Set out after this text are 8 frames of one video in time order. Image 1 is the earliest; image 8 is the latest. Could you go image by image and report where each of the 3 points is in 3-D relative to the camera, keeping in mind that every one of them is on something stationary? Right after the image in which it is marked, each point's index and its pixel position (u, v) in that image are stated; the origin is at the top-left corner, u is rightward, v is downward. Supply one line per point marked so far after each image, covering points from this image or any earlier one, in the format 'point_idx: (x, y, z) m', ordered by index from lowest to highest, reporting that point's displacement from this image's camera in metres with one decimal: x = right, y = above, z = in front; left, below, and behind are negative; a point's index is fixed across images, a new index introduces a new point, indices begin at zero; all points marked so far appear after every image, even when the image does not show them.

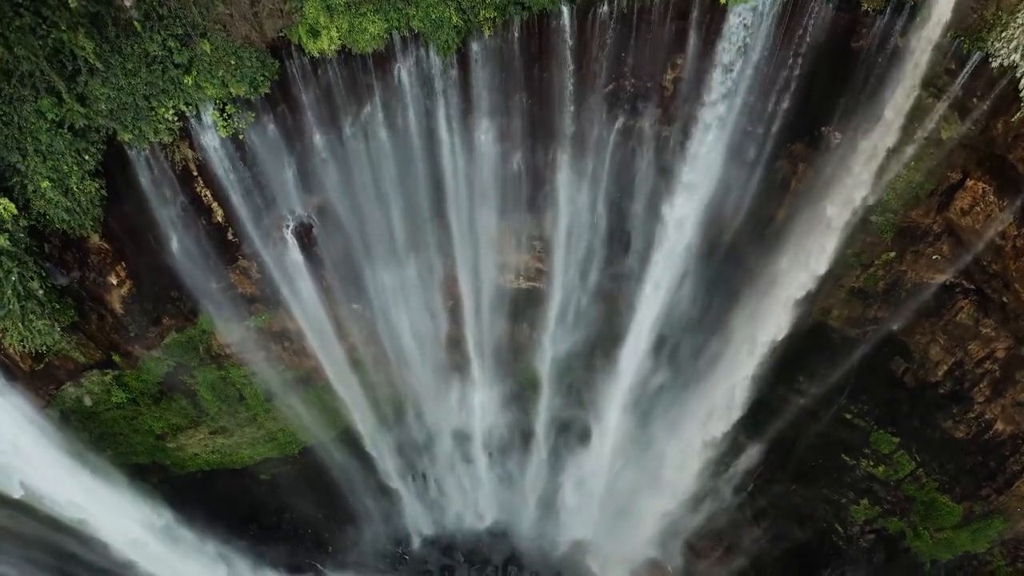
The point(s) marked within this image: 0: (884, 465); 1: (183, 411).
0: (+6.4, -3.2, +11.4) m
1: (-5.7, -2.1, +11.4) m
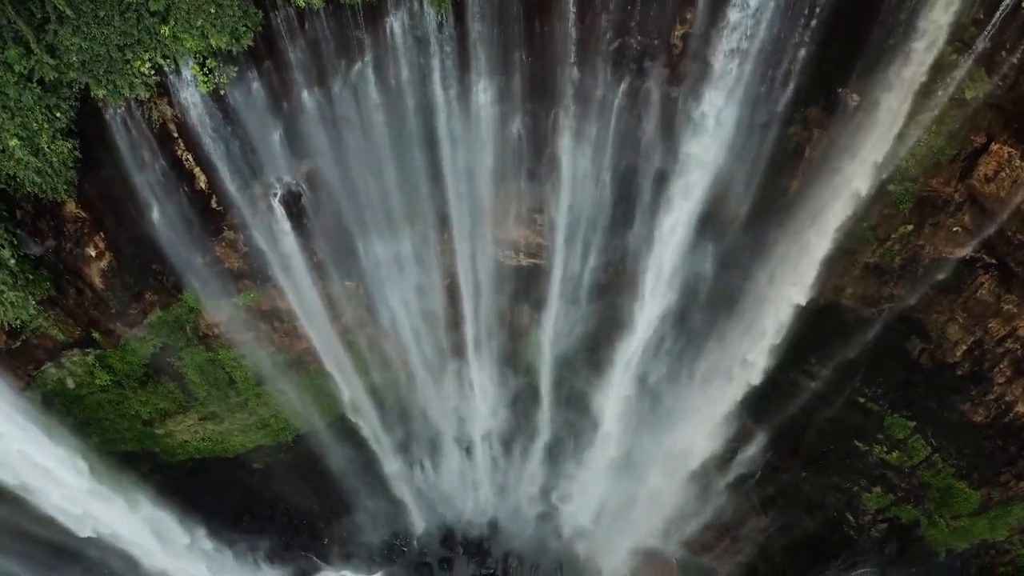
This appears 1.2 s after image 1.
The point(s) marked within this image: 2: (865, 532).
0: (+6.4, -2.8, +11.0) m
1: (-5.7, -1.8, +10.9) m
2: (+6.3, -4.4, +11.8) m
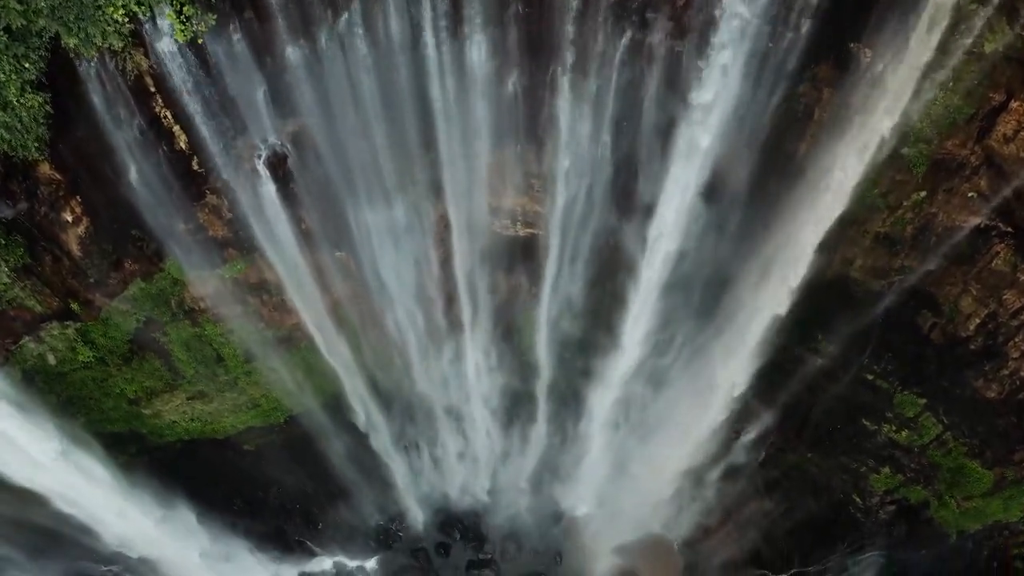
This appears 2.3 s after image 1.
0: (+6.4, -2.3, +10.6) m
1: (-5.7, -1.4, +10.6) m
2: (+6.2, -4.0, +11.5) m
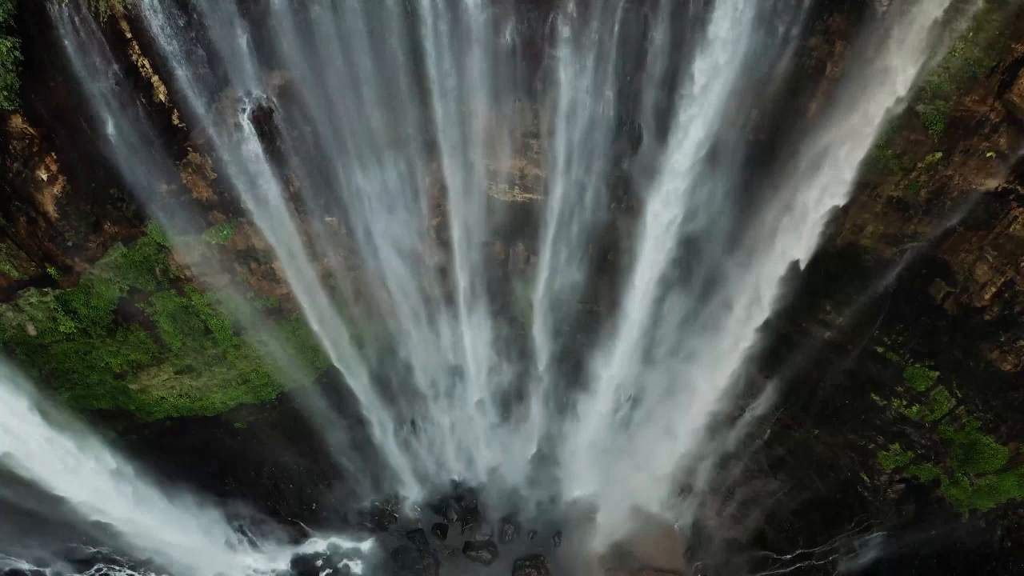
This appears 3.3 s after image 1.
0: (+6.3, -1.8, +10.3) m
1: (-5.7, -0.9, +10.2) m
2: (+6.2, -3.5, +11.1) m
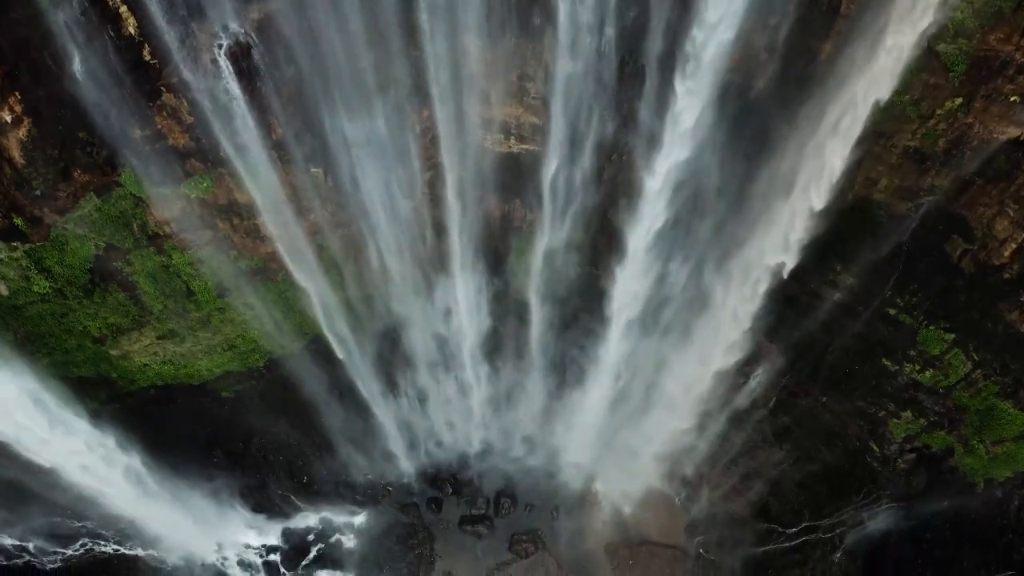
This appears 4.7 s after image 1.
0: (+6.3, -1.2, +9.8) m
1: (-5.8, -0.3, +9.8) m
2: (+6.2, -2.8, +10.7) m
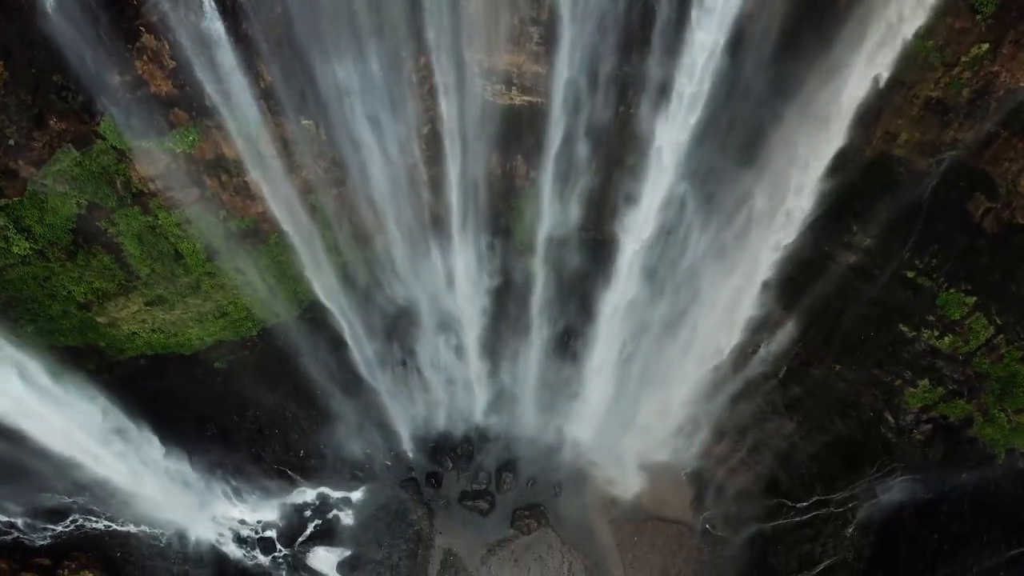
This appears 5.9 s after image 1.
0: (+6.3, -0.7, +9.4) m
1: (-5.8, +0.2, +9.4) m
2: (+6.2, -2.3, +10.3) m
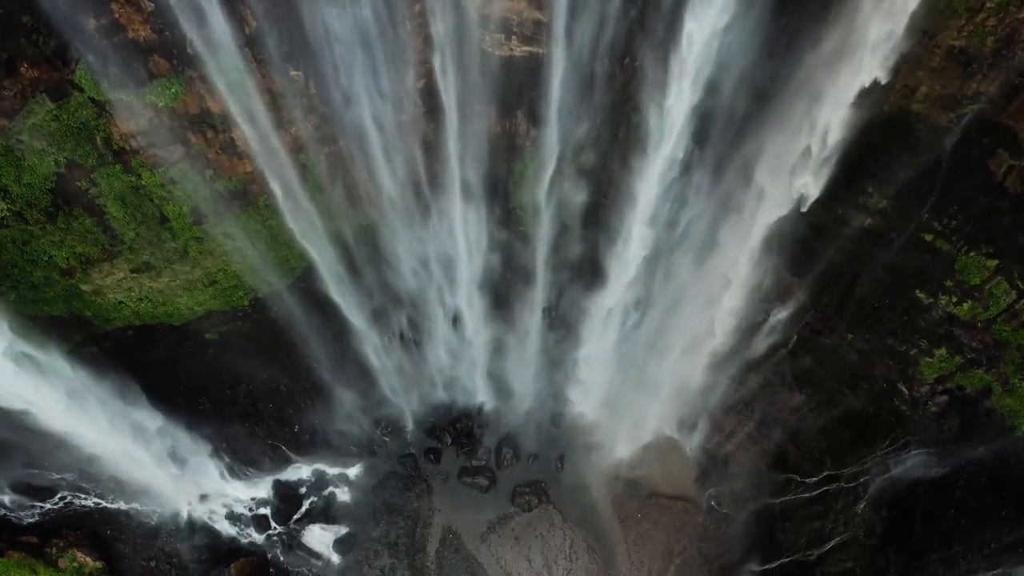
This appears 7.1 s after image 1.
0: (+6.3, -0.2, +9.0) m
1: (-5.8, +0.7, +9.0) m
2: (+6.2, -1.8, +9.9) m
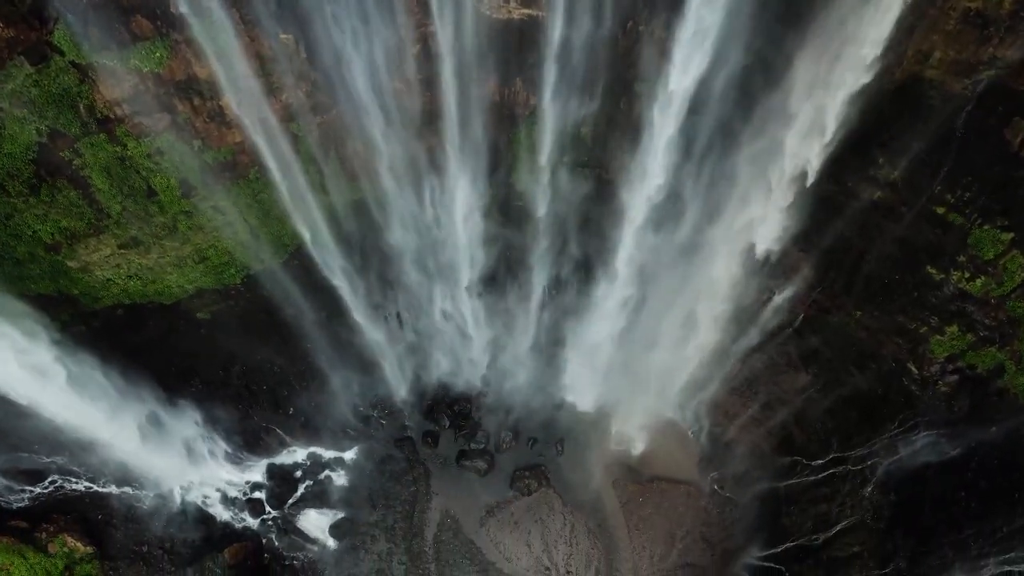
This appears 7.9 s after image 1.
0: (+6.3, +0.2, +8.7) m
1: (-5.8, +1.0, +8.7) m
2: (+6.2, -1.4, +9.7) m
